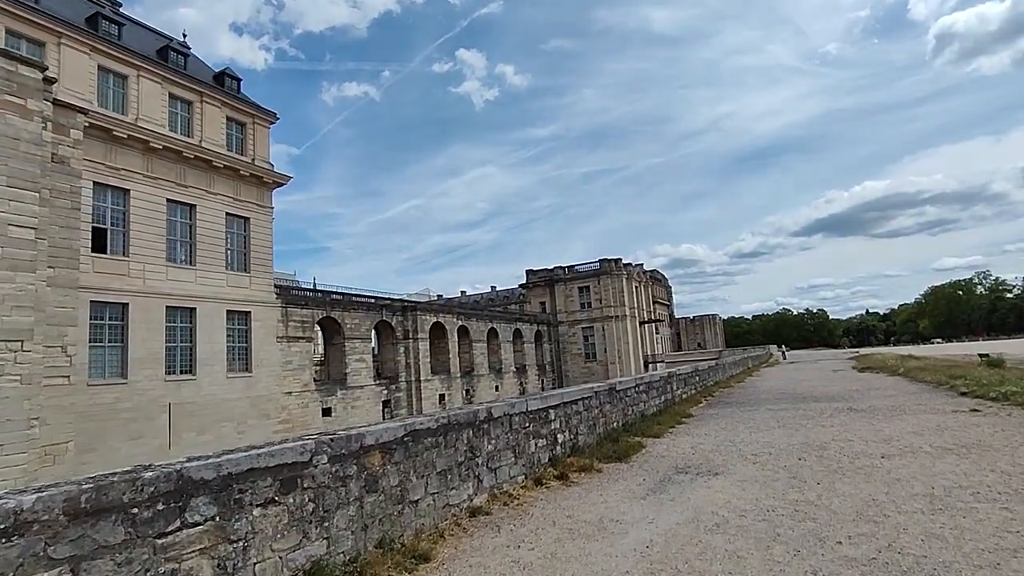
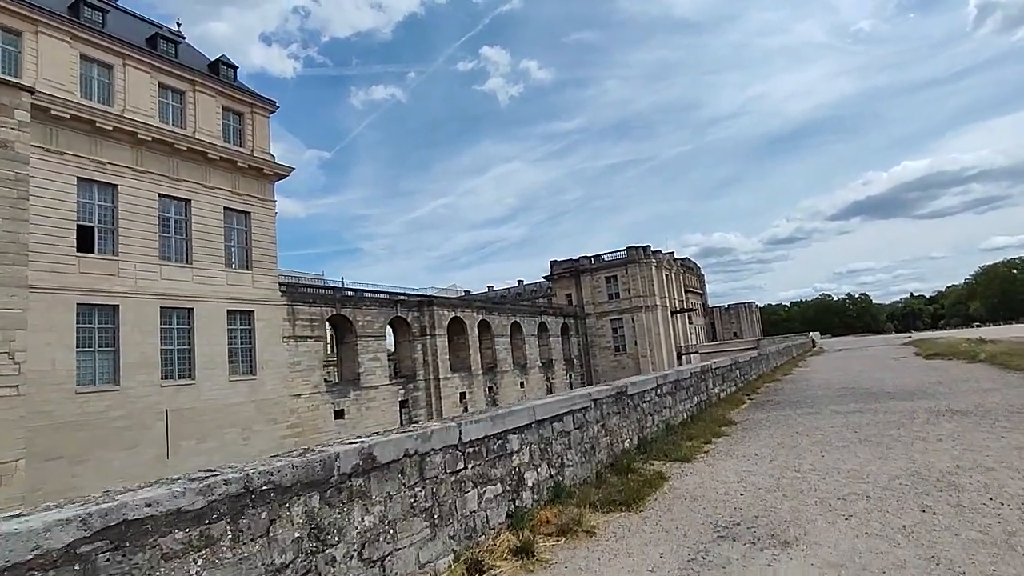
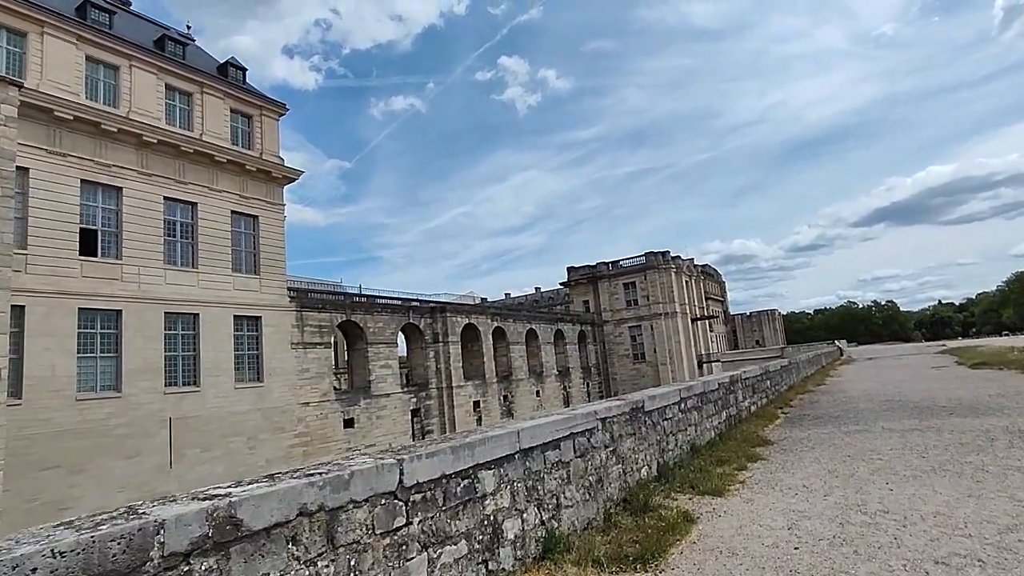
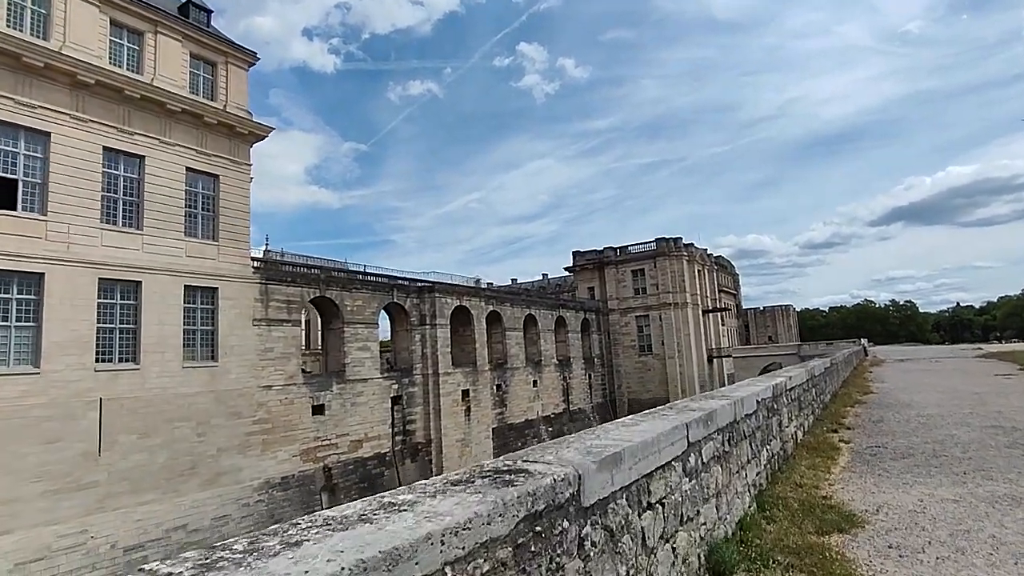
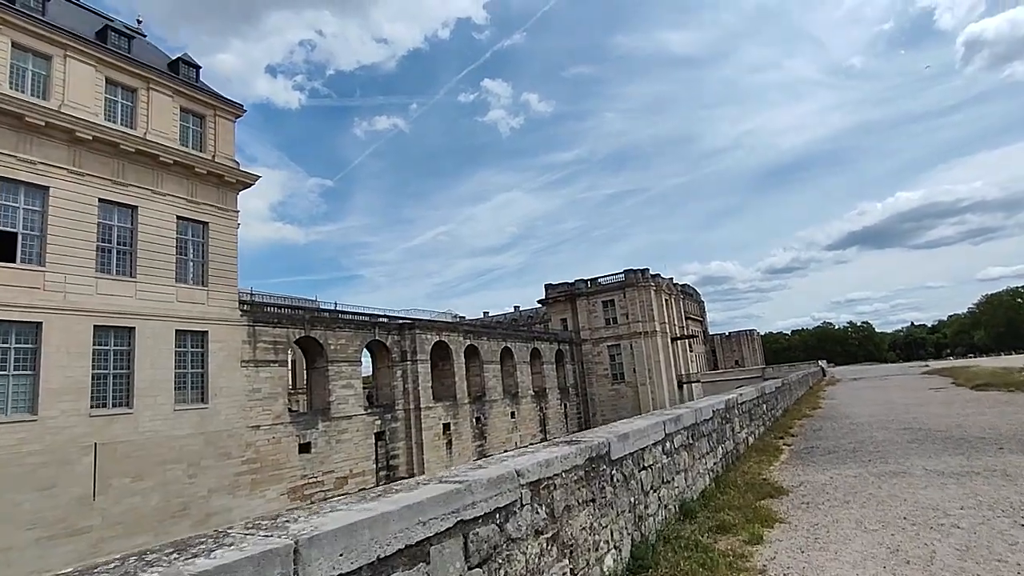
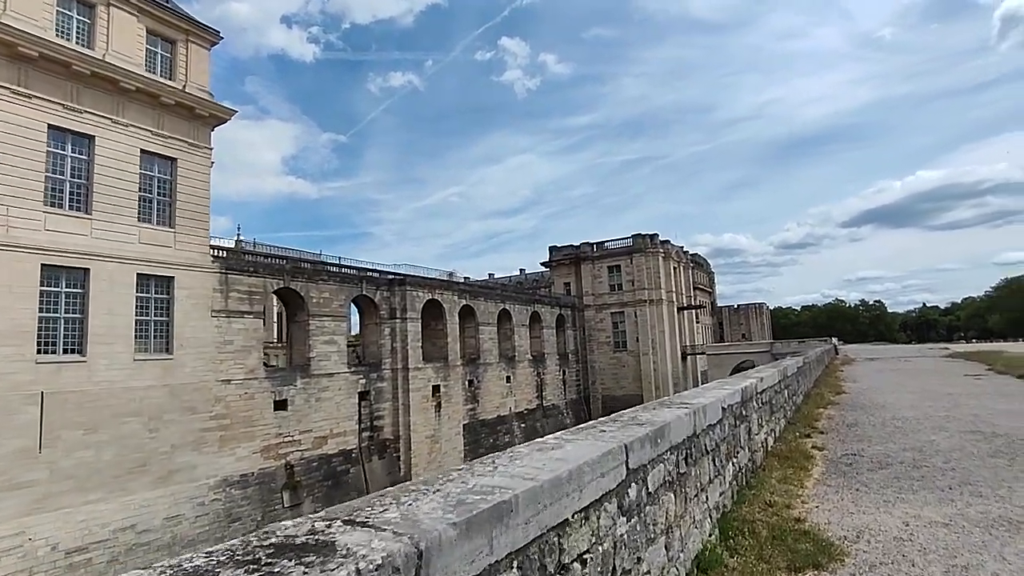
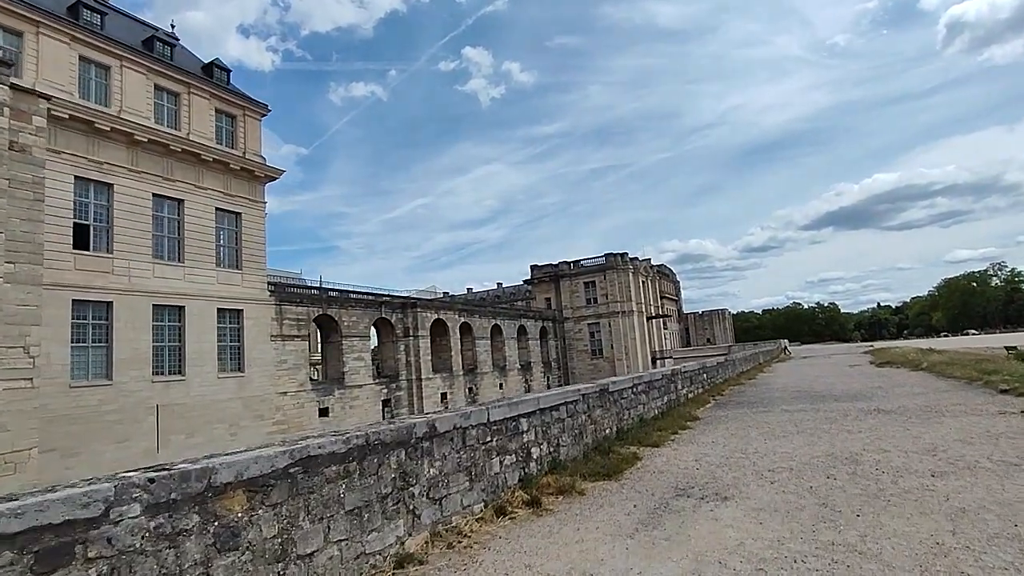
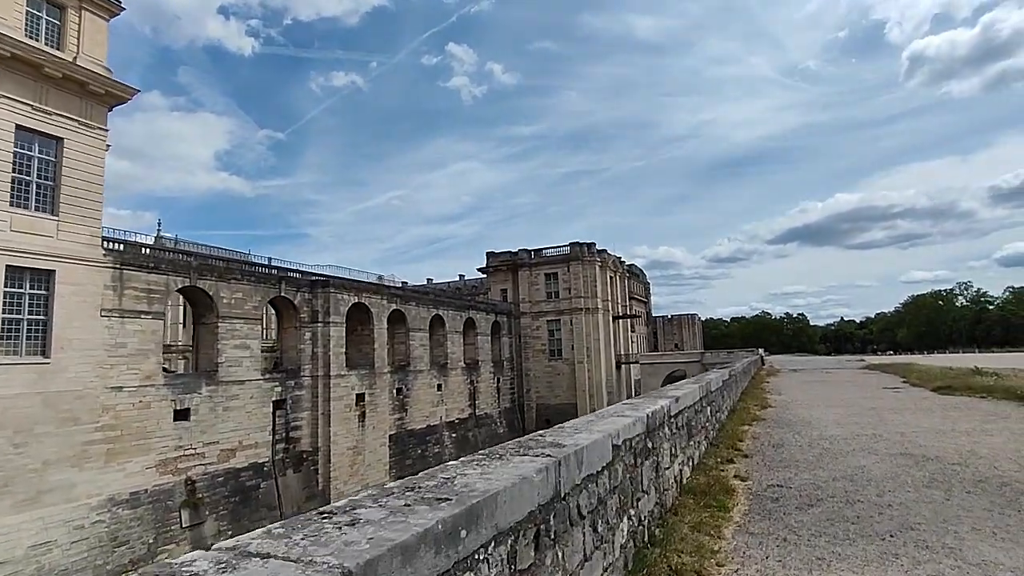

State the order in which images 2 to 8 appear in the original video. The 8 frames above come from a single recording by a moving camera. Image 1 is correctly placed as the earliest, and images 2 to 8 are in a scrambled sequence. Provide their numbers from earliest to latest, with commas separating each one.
7, 2, 3, 5, 4, 6, 8
